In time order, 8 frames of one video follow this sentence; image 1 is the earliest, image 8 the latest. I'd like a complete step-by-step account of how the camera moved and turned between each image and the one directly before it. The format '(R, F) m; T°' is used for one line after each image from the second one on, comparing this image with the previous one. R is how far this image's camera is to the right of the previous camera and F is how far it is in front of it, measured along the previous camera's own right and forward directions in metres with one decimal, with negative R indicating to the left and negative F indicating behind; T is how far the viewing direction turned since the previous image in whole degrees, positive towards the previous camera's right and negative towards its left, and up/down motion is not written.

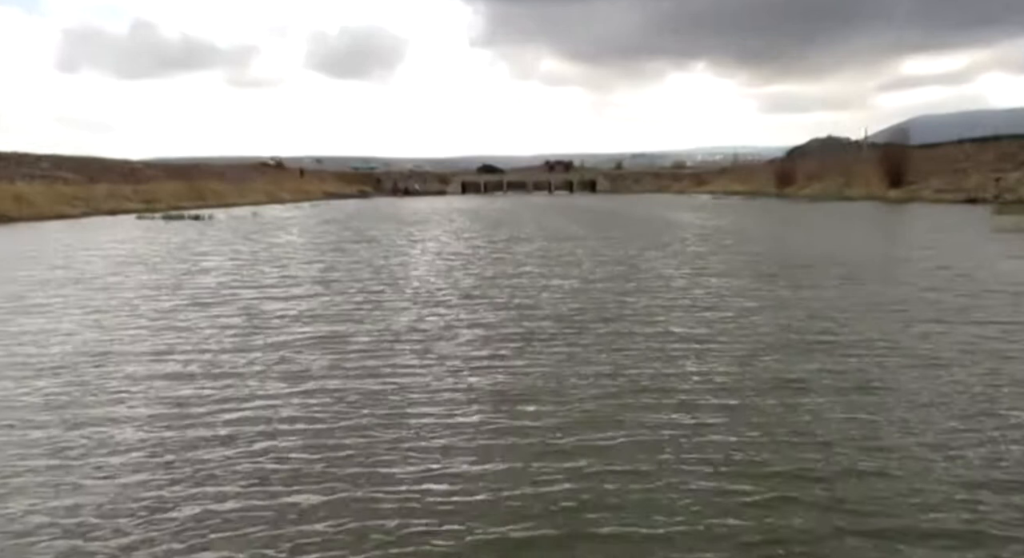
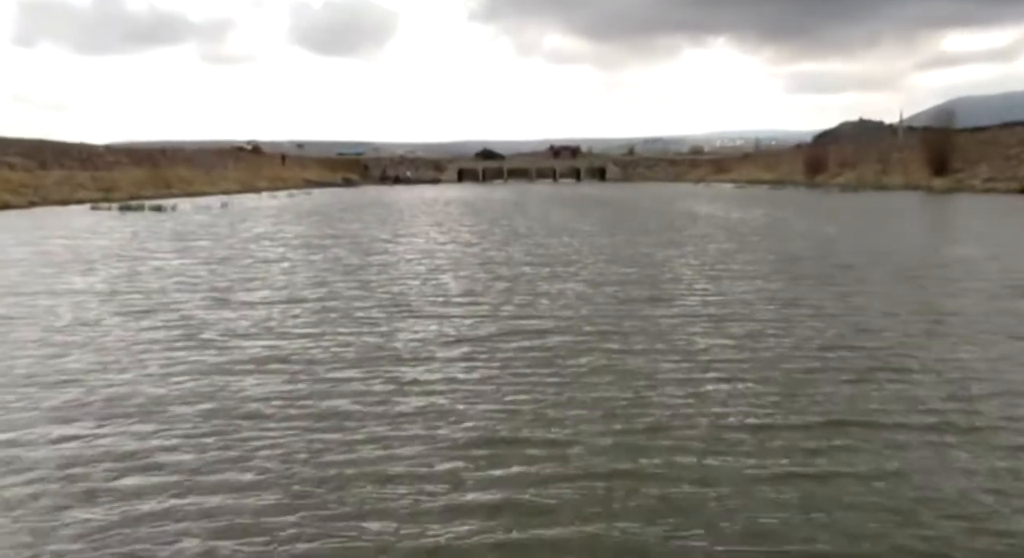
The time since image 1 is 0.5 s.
(-0.8, +11.9) m; +1°
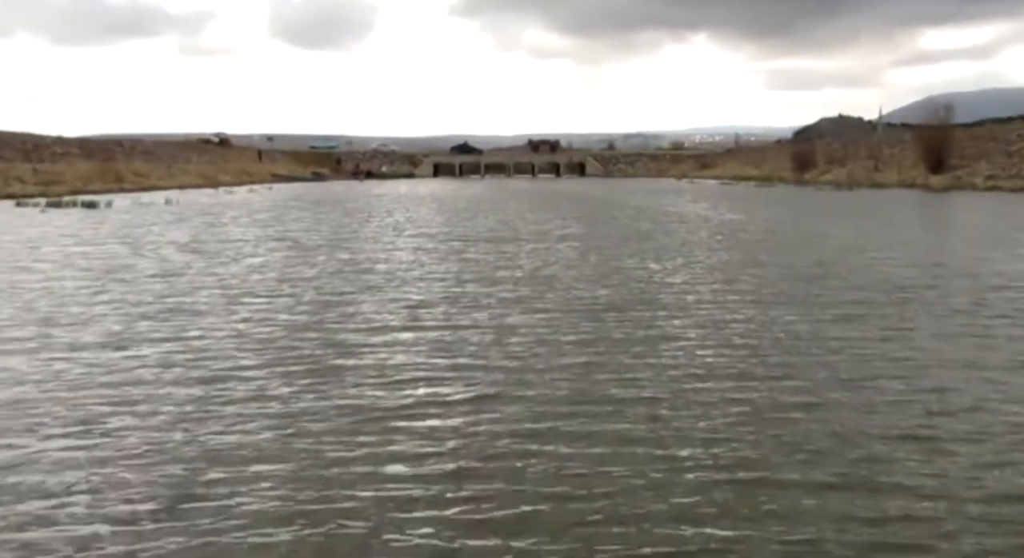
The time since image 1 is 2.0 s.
(+0.7, +6.6) m; +1°
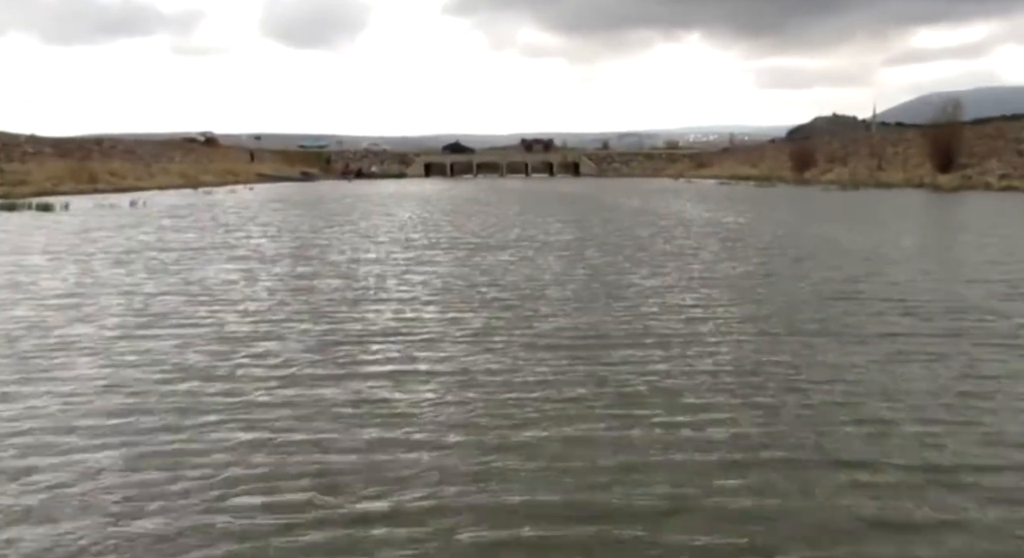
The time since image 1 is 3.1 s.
(+0.4, +4.6) m; 0°
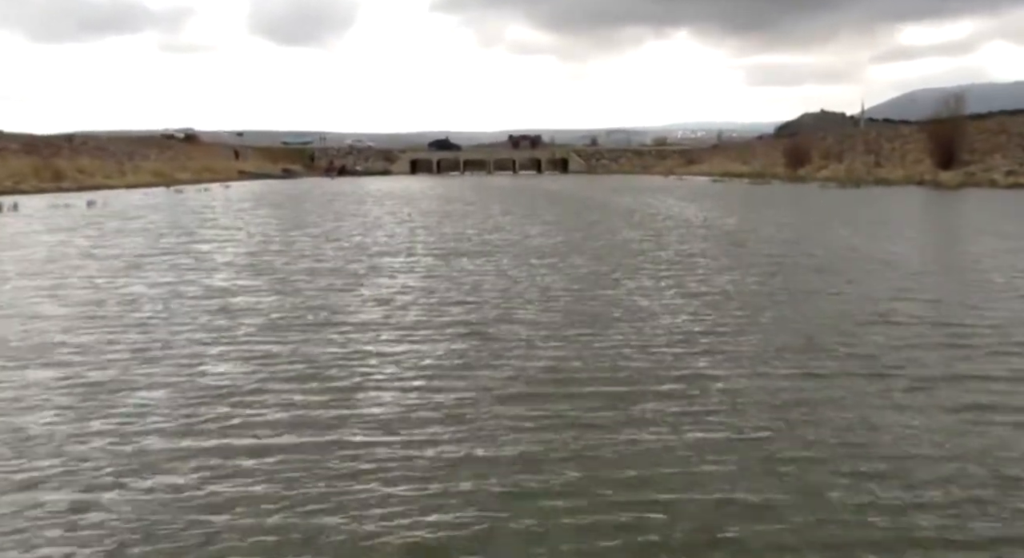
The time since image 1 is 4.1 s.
(+0.3, +4.2) m; +1°
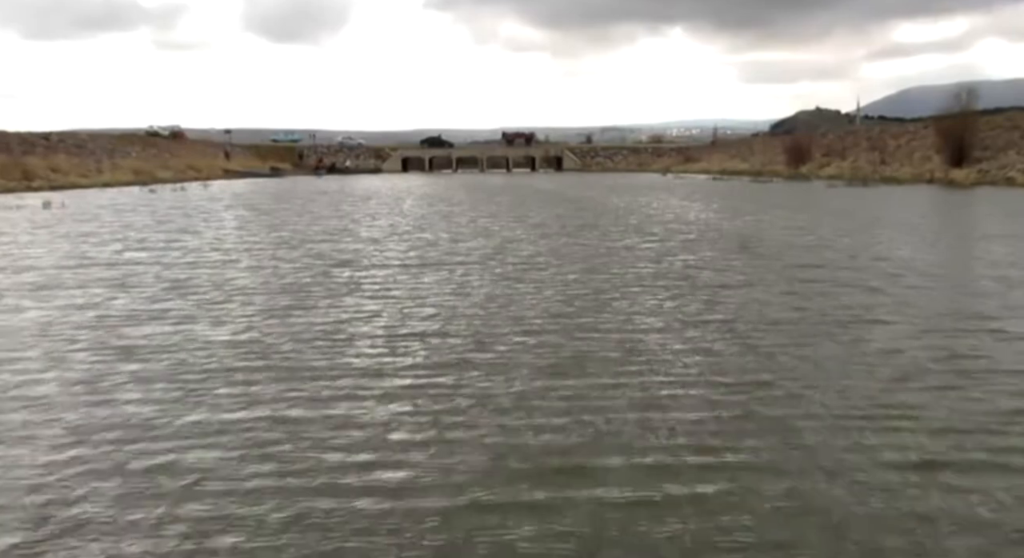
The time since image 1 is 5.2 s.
(+0.3, +4.6) m; 0°
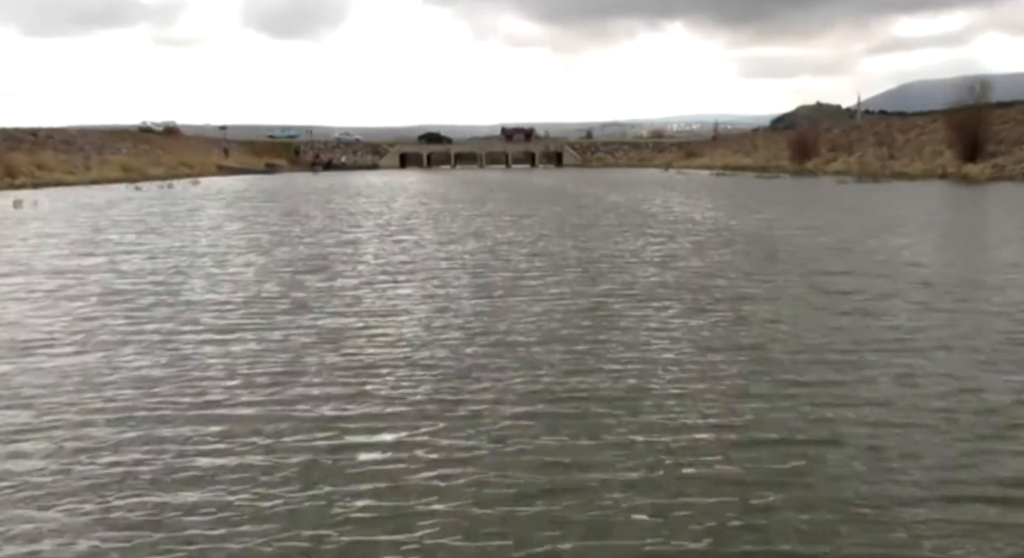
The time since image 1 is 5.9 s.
(+0.2, +3.1) m; 0°
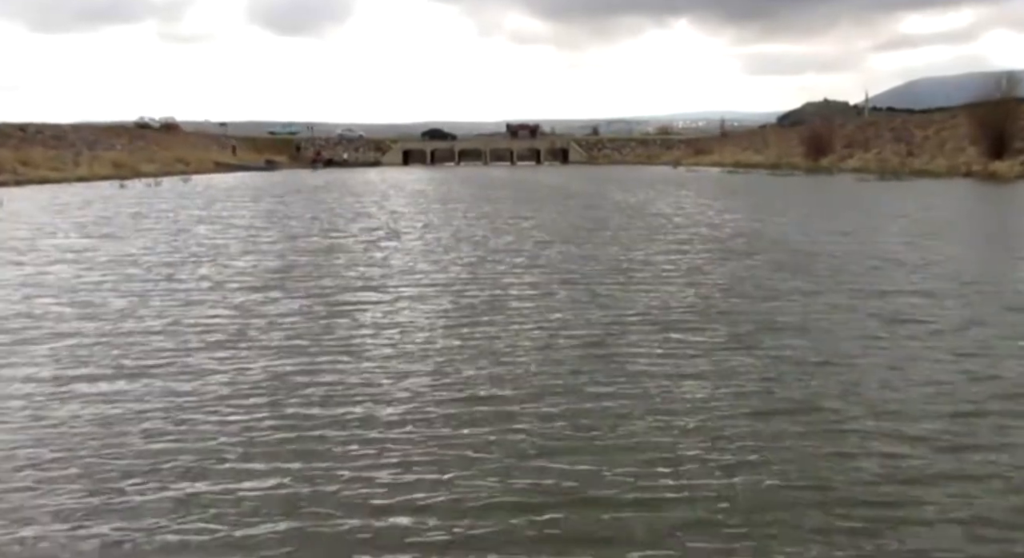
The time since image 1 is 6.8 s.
(+0.2, +4.2) m; 0°
